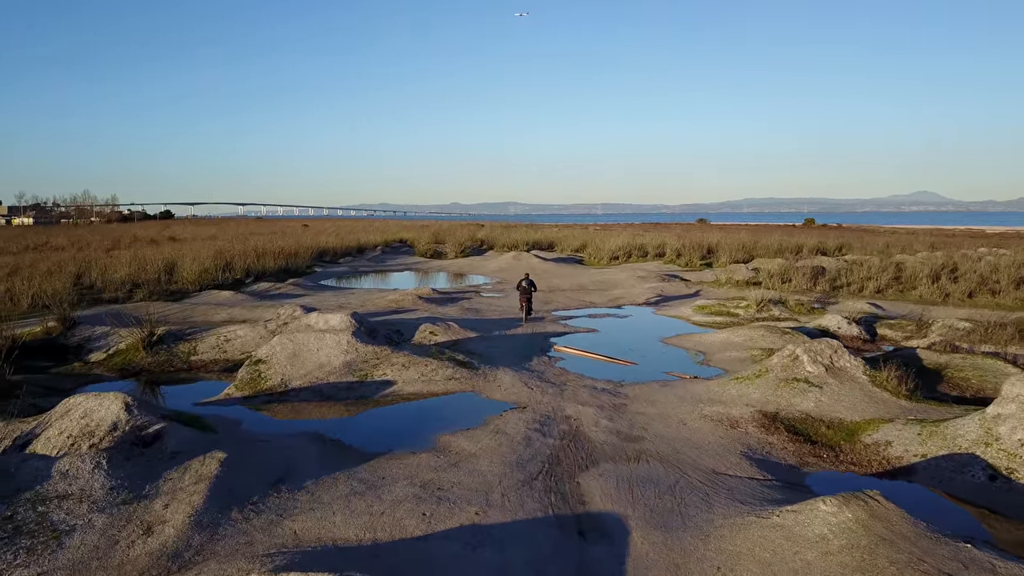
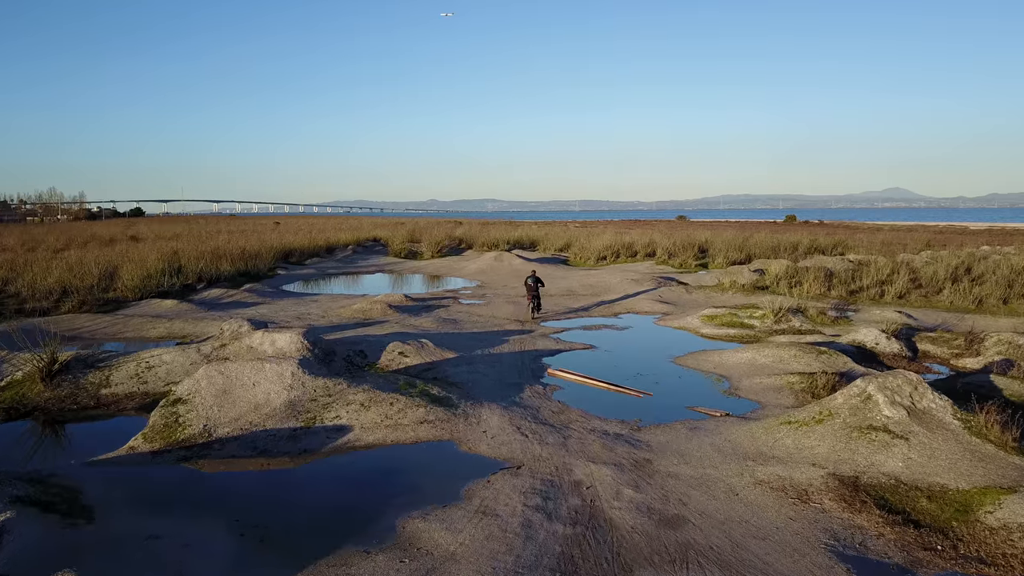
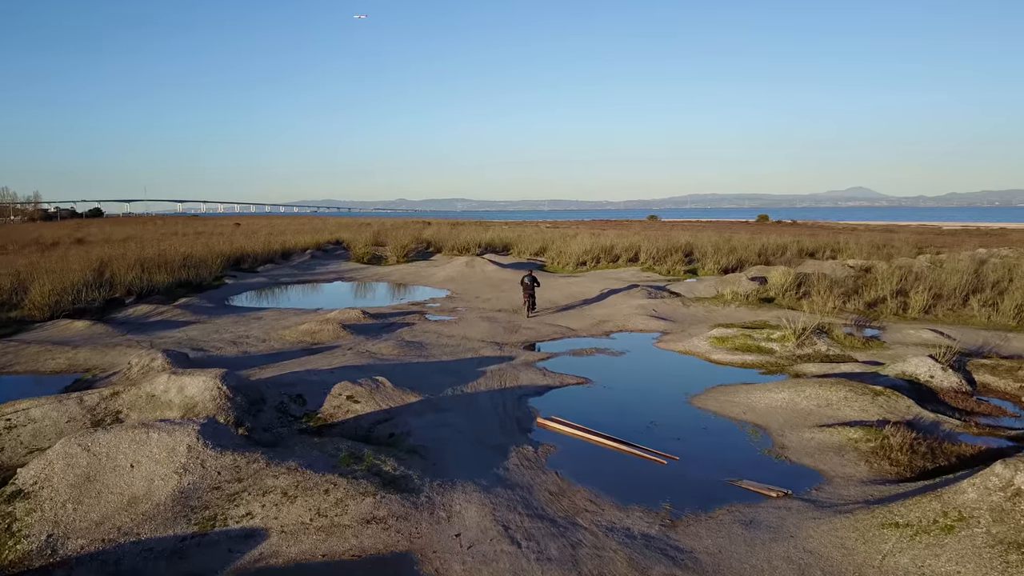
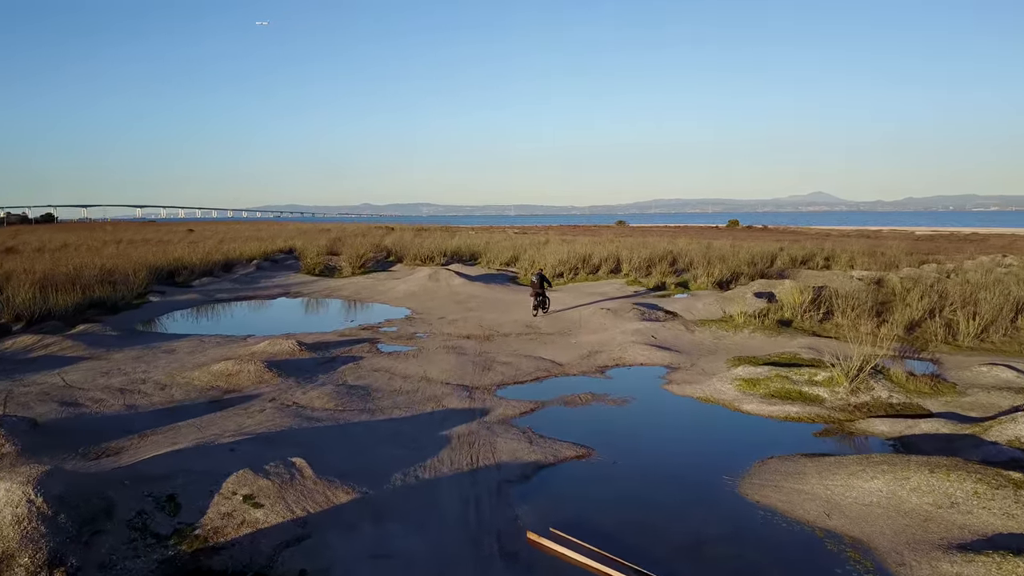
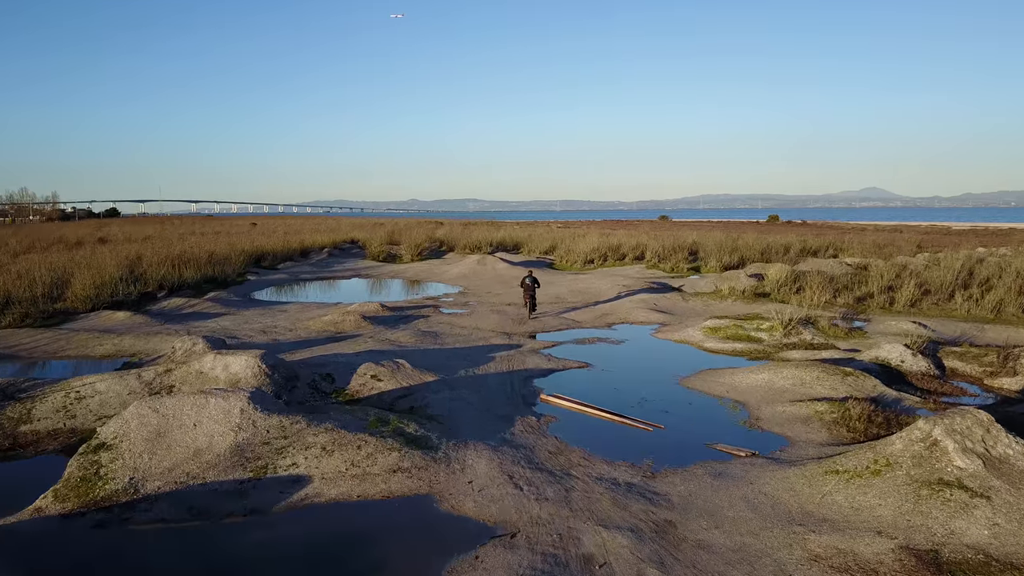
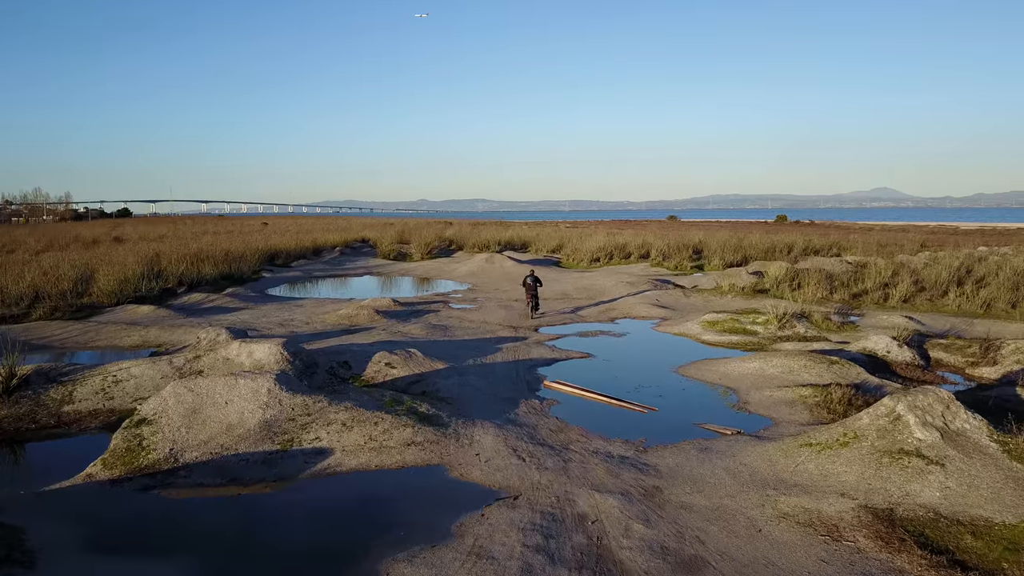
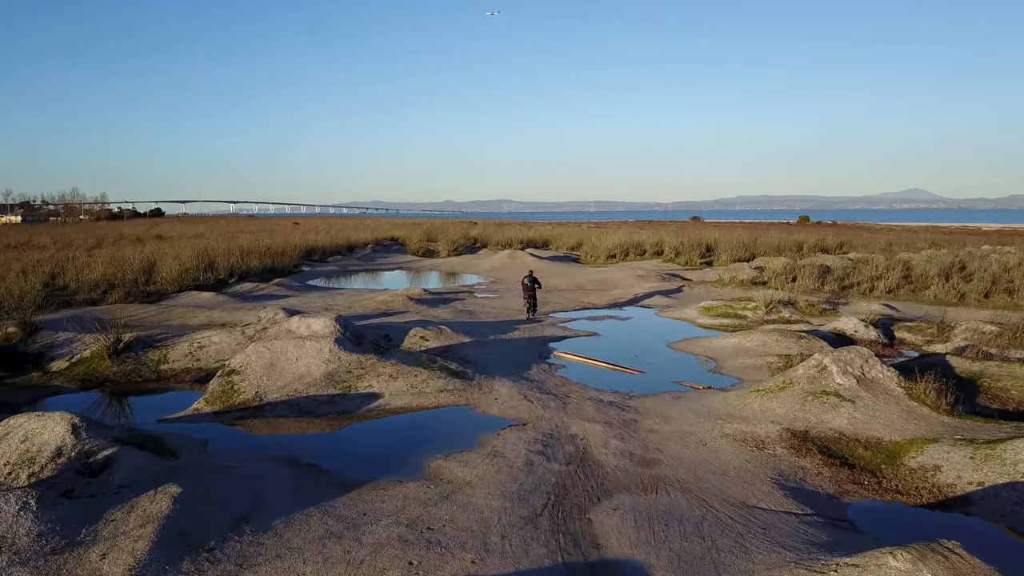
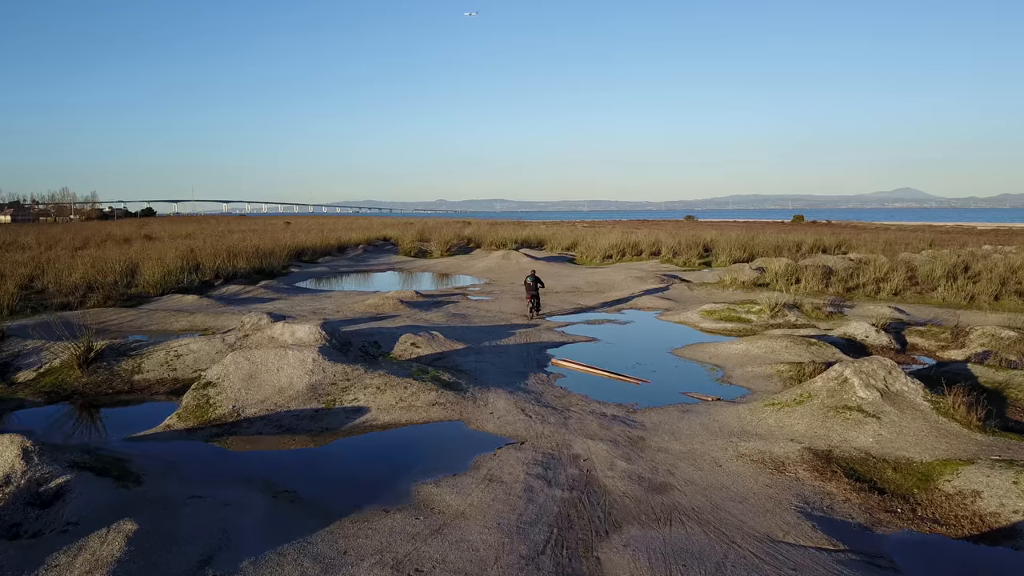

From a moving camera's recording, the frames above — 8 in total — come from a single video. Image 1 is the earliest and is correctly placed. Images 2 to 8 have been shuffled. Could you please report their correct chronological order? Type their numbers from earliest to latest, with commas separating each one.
7, 8, 2, 6, 5, 3, 4
